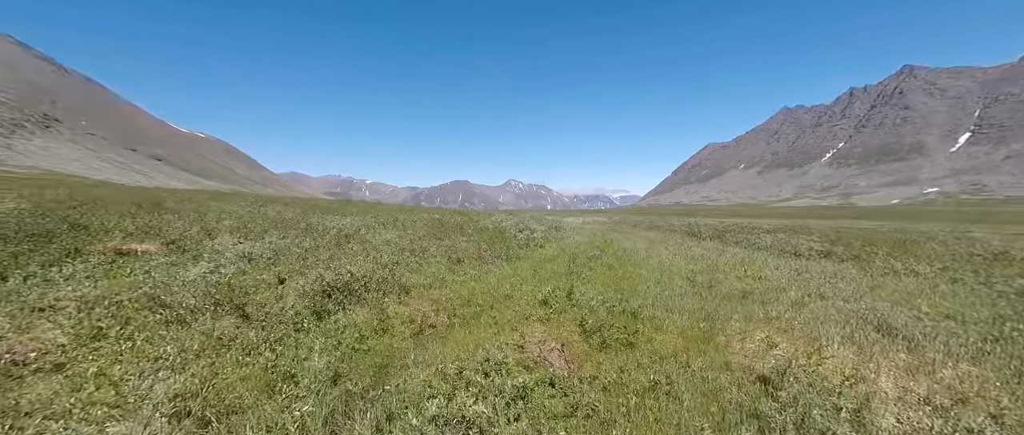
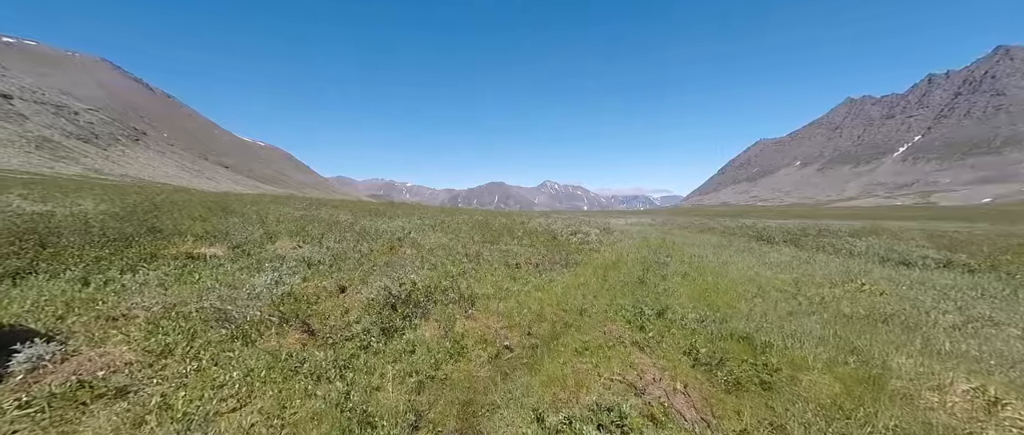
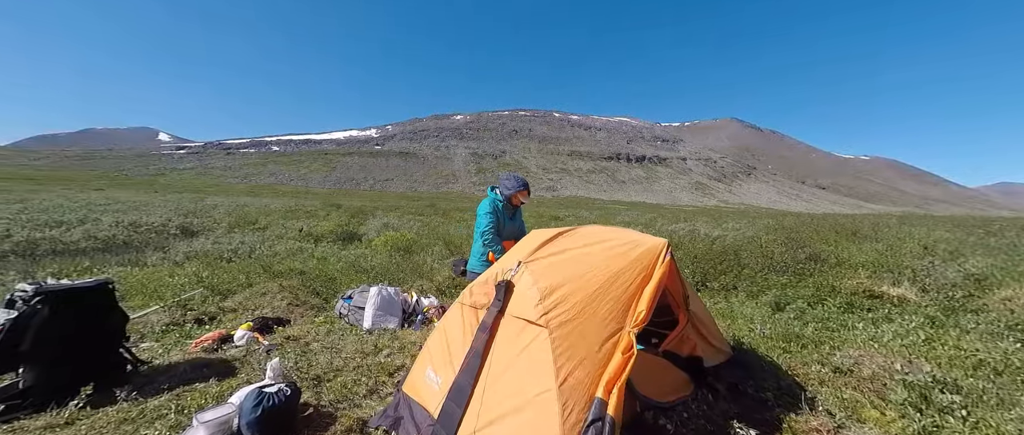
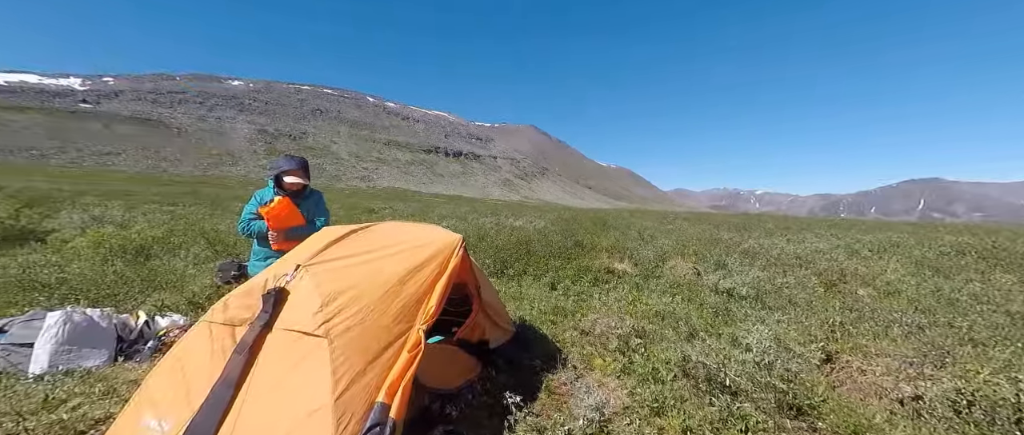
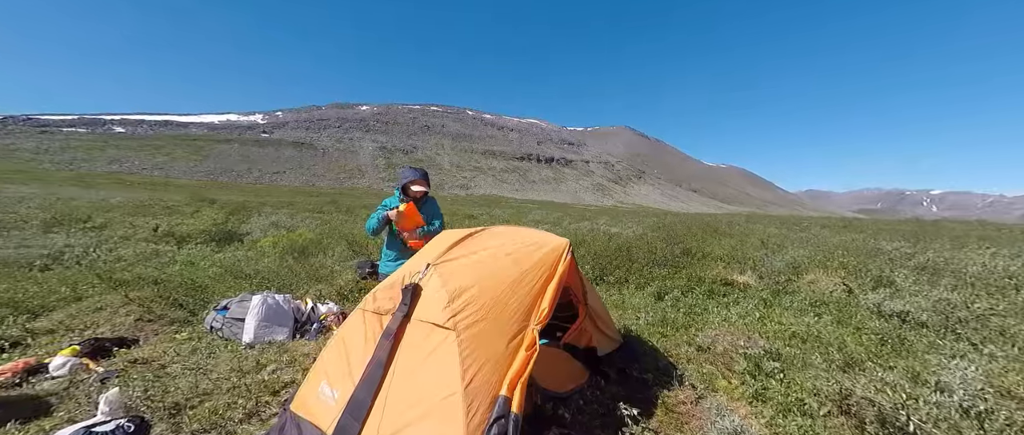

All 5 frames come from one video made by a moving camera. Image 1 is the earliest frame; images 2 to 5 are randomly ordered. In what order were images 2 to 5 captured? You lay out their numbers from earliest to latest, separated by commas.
2, 4, 5, 3
